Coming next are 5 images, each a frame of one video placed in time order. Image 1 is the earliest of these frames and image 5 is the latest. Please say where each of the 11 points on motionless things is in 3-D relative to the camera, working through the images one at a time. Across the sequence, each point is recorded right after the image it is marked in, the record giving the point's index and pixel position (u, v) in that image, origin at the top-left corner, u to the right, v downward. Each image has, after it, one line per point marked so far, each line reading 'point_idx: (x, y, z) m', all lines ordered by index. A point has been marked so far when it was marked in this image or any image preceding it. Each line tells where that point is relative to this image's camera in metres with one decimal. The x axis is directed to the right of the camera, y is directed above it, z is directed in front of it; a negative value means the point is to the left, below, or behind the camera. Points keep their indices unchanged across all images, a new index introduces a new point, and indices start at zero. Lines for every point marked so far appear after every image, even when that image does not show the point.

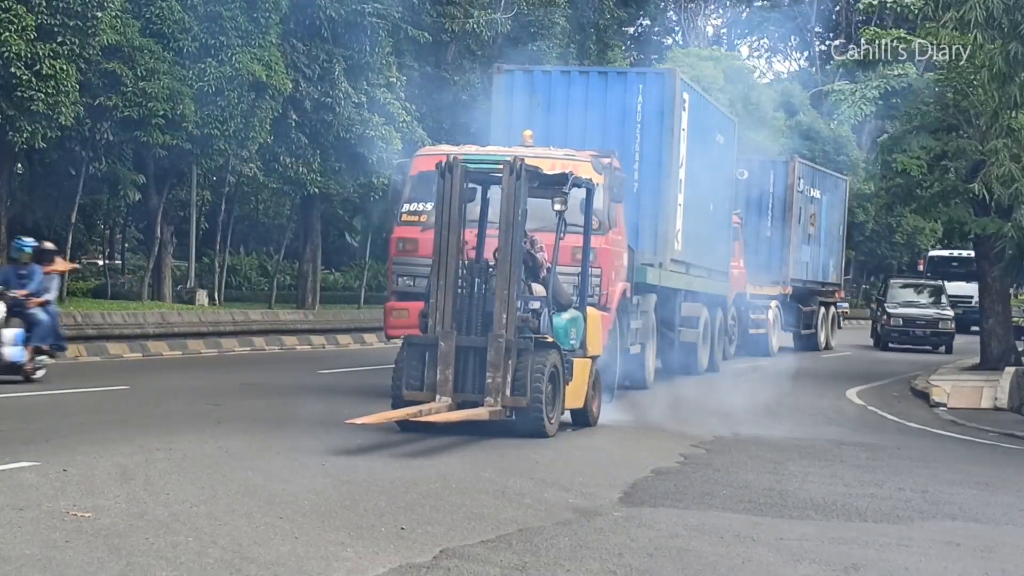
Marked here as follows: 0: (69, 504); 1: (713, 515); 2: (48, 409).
0: (-2.0, -1.0, +8.7) m
1: (+1.0, -1.1, +9.4) m
2: (-2.9, -0.7, +11.8) m
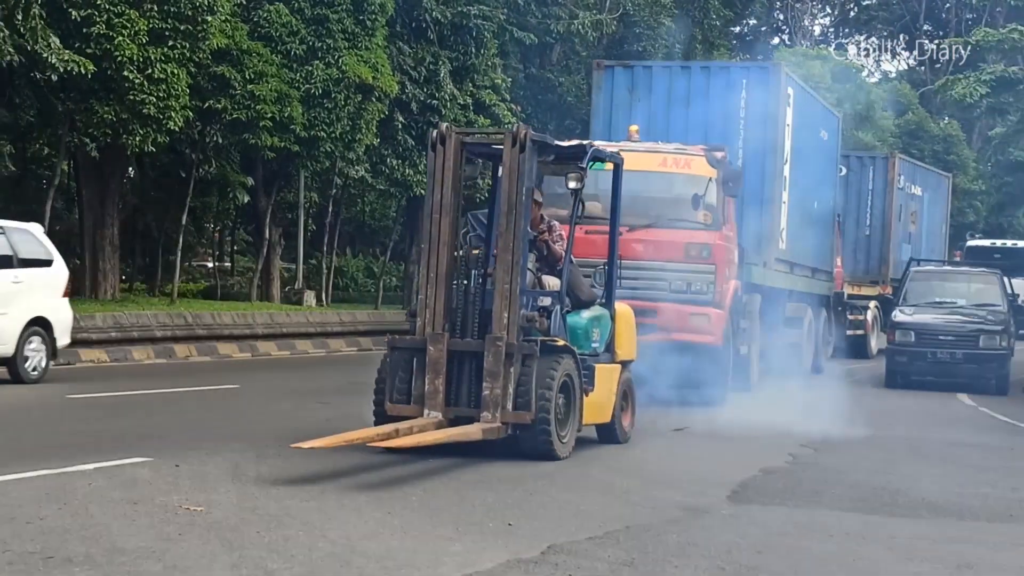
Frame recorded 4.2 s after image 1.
0: (-1.5, -1.0, +8.8) m
1: (+1.5, -1.1, +9.3) m
2: (-2.3, -0.7, +11.9) m
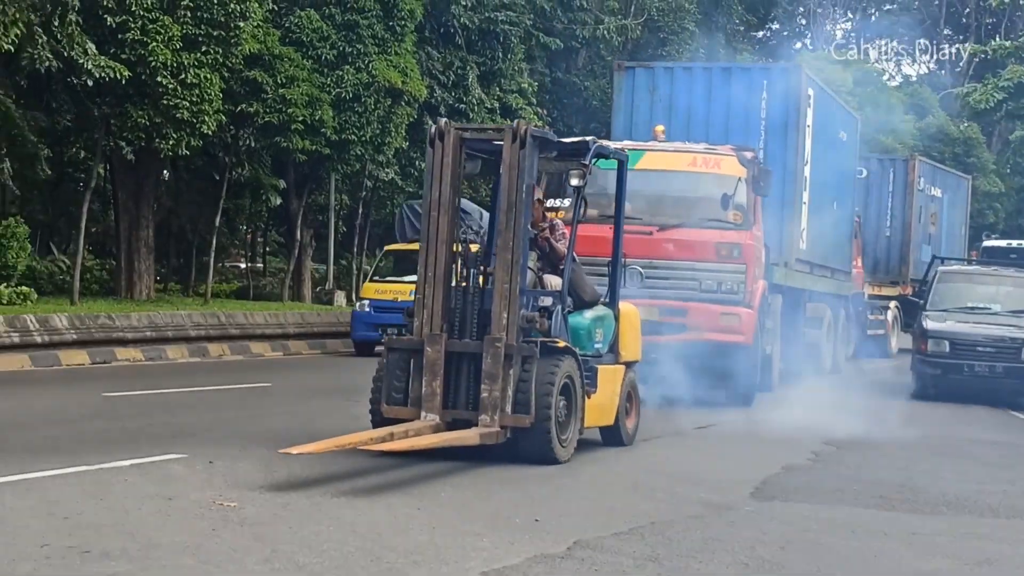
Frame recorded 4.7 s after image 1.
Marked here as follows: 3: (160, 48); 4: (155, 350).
0: (-1.4, -1.0, +9.0) m
1: (+1.7, -1.1, +9.4) m
2: (-2.1, -0.8, +12.1) m
3: (-3.6, +2.4, +19.3) m
4: (-3.6, -0.6, +18.7) m
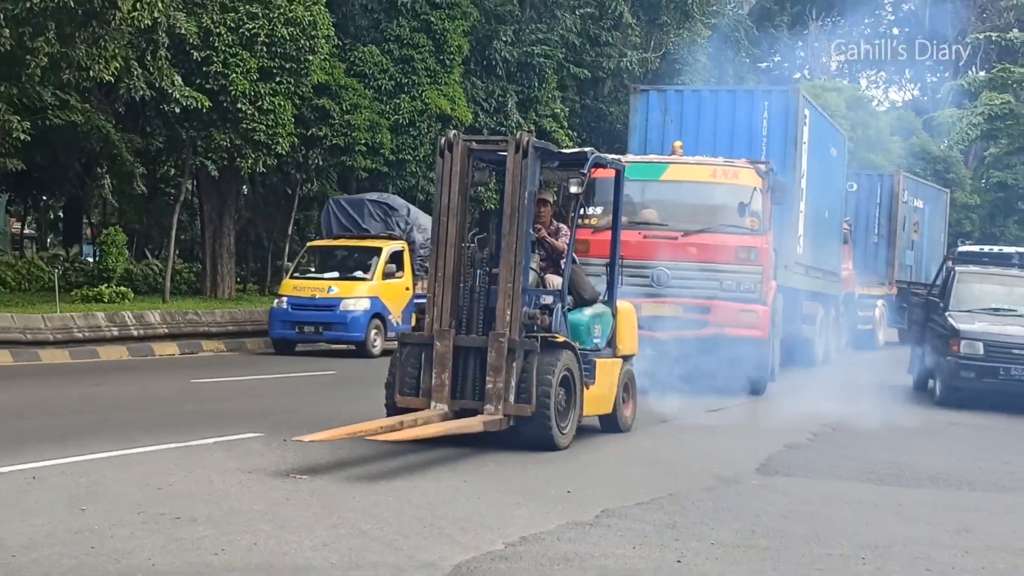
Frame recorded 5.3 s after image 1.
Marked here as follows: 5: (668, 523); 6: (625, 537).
0: (-1.2, -1.0, +10.3) m
1: (+1.9, -1.1, +10.8) m
2: (-1.9, -0.8, +13.5) m
3: (-3.3, +2.4, +20.8) m
4: (-3.2, -0.7, +20.2) m
5: (+0.8, -1.1, +9.4) m
6: (+0.5, -1.2, +8.9) m
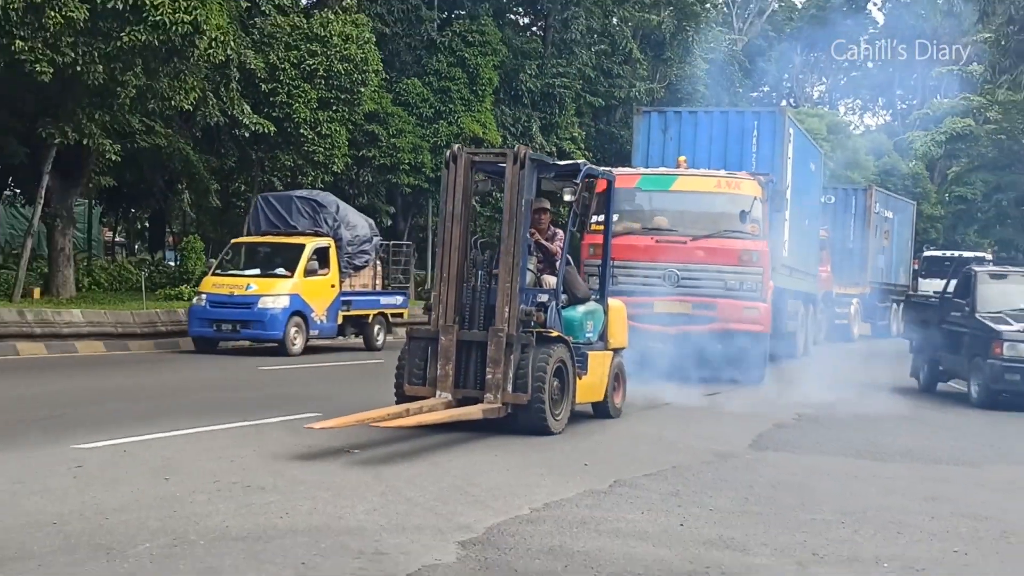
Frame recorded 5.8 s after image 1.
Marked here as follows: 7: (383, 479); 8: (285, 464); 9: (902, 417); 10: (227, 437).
0: (-1.0, -1.0, +12.0) m
1: (+2.0, -1.1, +12.5) m
2: (-1.7, -0.8, +15.2) m
3: (-3.1, +2.3, +22.5) m
4: (-3.0, -0.8, +21.9) m
5: (+0.9, -1.1, +11.1) m
6: (+0.7, -1.2, +10.6) m
7: (-0.7, -1.0, +11.1) m
8: (-1.3, -1.0, +11.5) m
9: (+3.1, -1.0, +14.3) m
10: (-1.8, -0.9, +12.3) m
